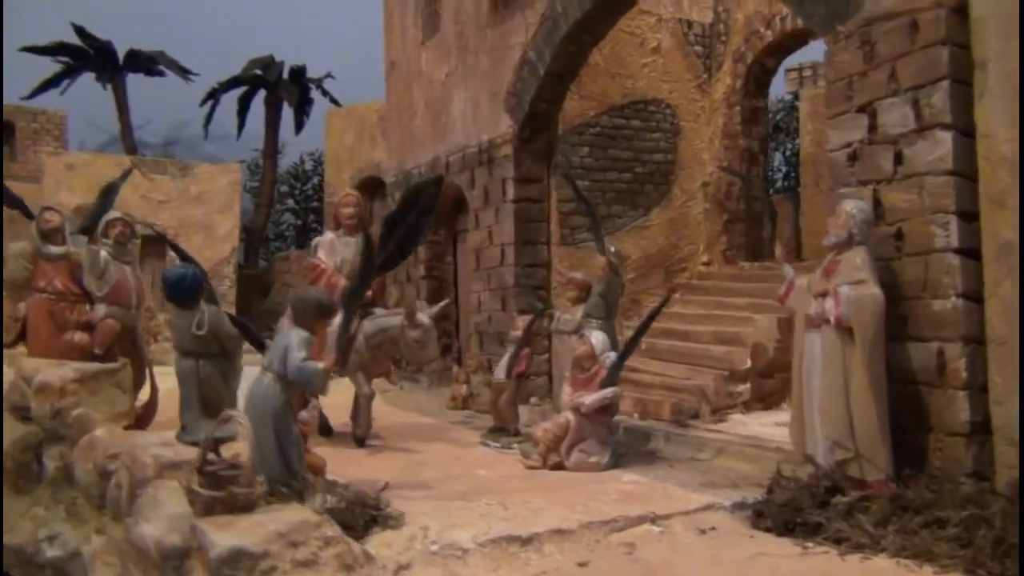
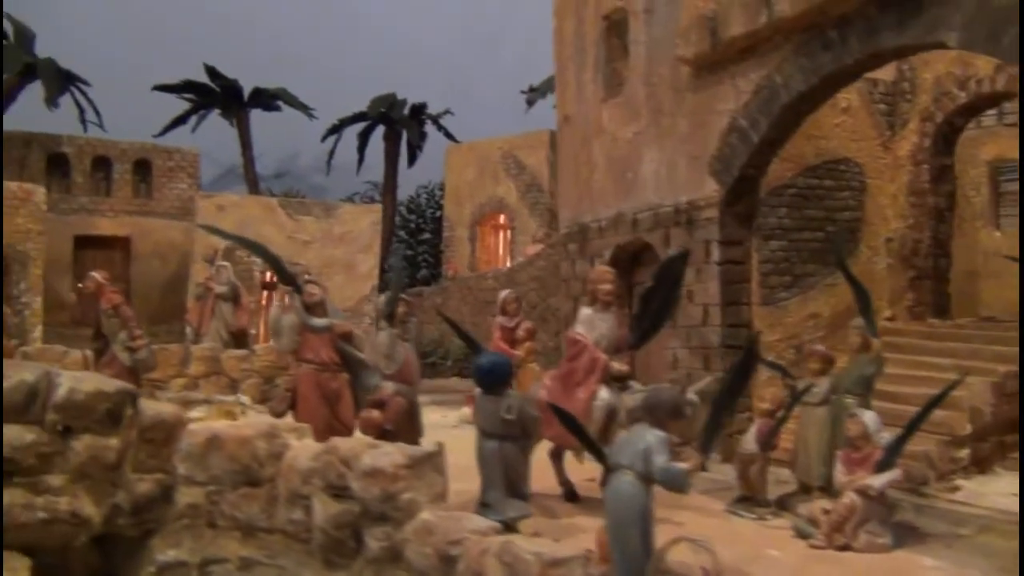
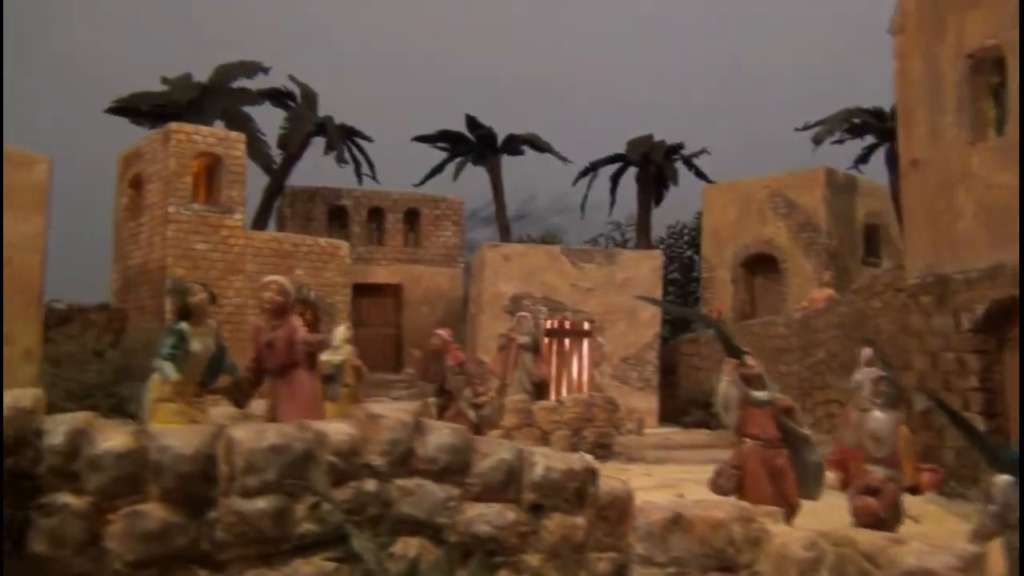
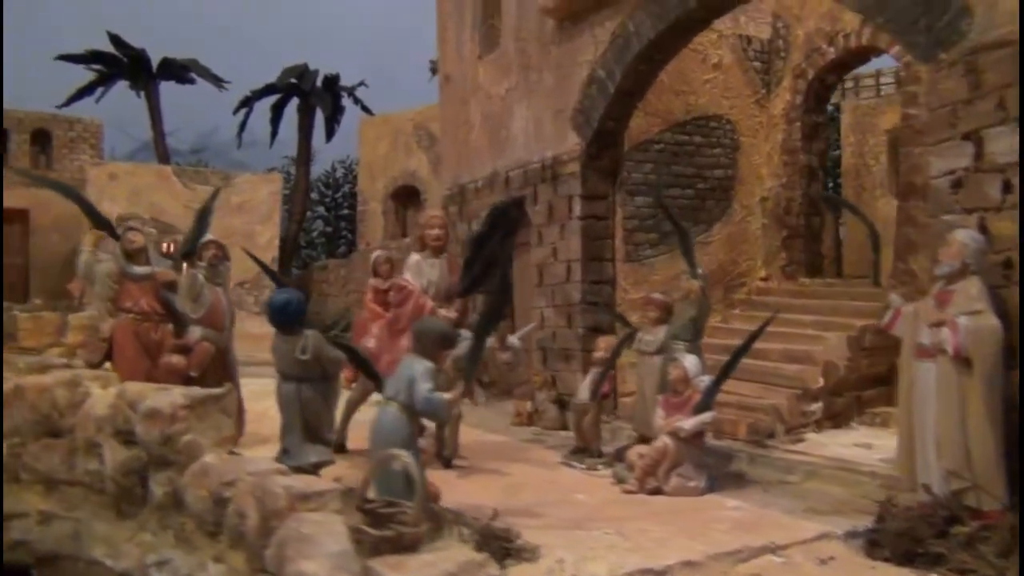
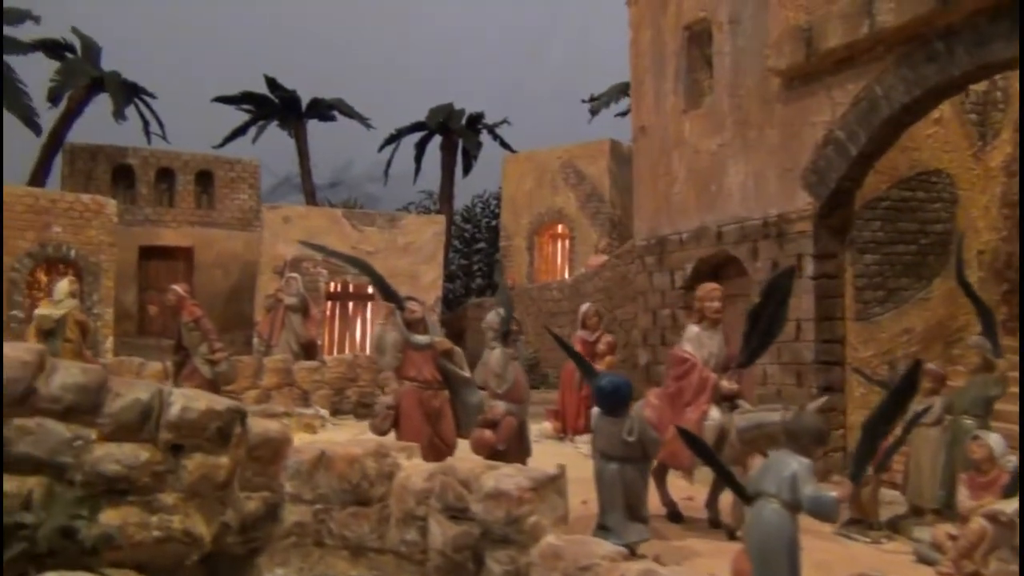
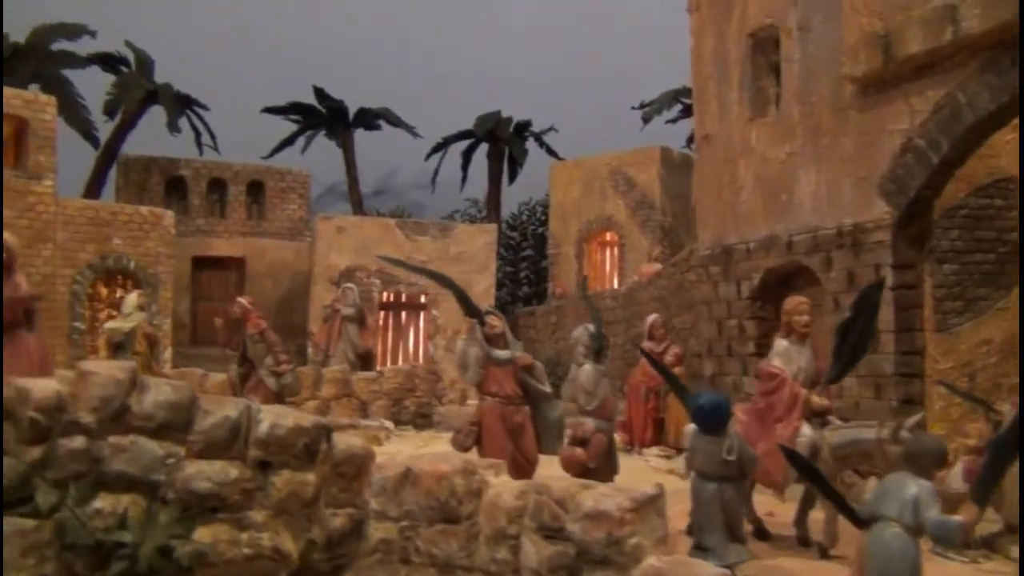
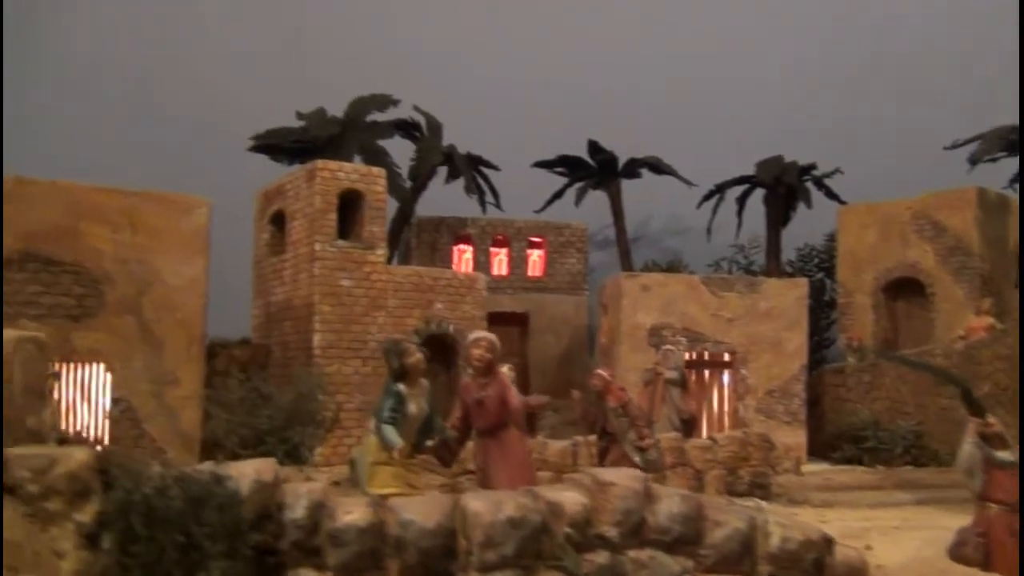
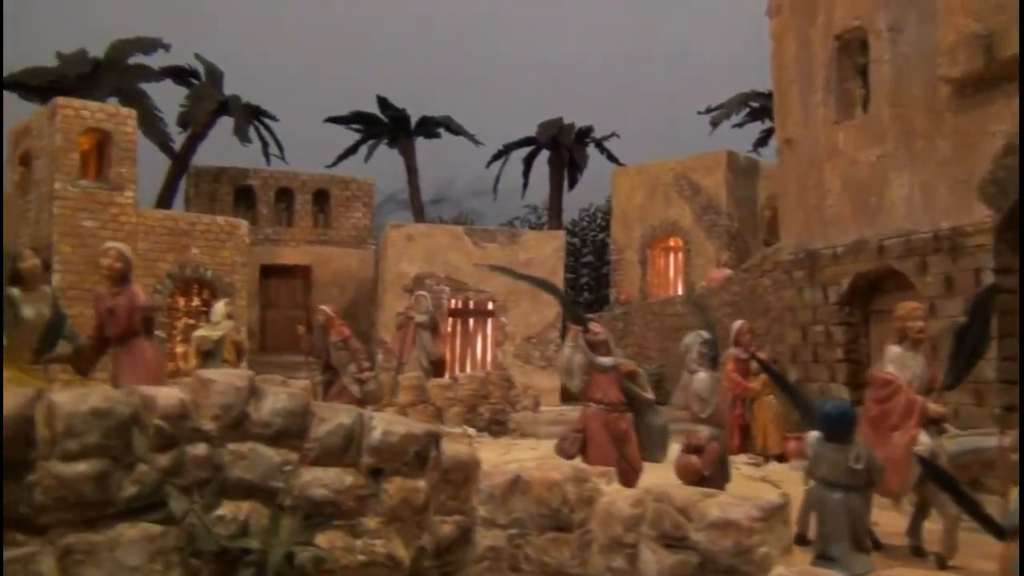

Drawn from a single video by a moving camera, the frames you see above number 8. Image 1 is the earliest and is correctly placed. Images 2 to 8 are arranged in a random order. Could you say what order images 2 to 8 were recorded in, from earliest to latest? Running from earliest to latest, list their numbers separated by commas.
4, 2, 5, 6, 8, 3, 7
